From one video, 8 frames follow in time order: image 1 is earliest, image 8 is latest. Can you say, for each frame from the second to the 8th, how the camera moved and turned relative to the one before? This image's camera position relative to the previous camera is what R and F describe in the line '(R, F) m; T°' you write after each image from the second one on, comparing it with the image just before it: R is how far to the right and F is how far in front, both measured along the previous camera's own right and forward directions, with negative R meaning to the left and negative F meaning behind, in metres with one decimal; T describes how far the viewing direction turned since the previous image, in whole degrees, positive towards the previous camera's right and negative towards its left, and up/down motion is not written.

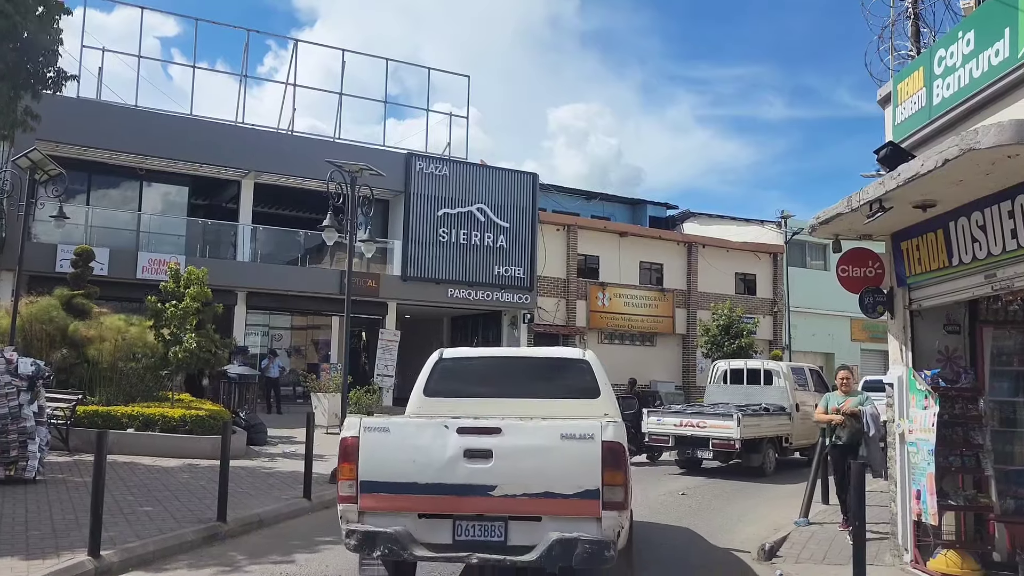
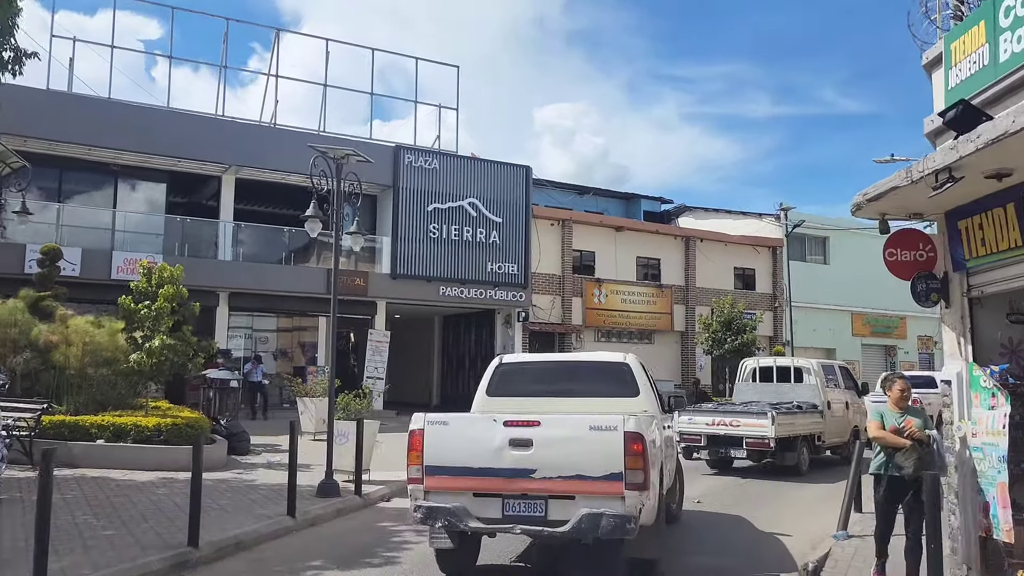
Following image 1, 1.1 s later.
(-0.2, +0.9) m; +1°
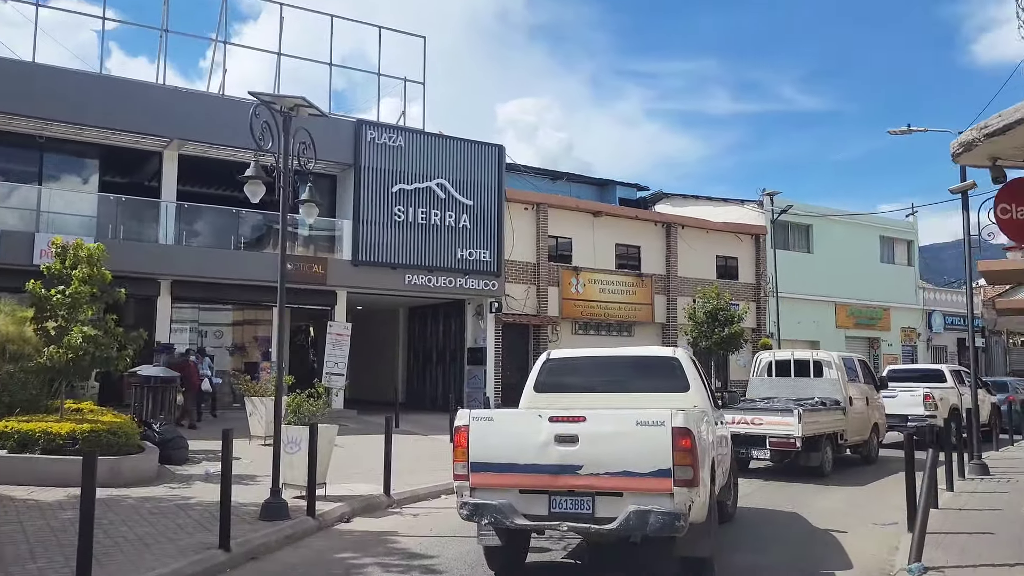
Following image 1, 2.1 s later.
(-0.2, +1.8) m; +2°
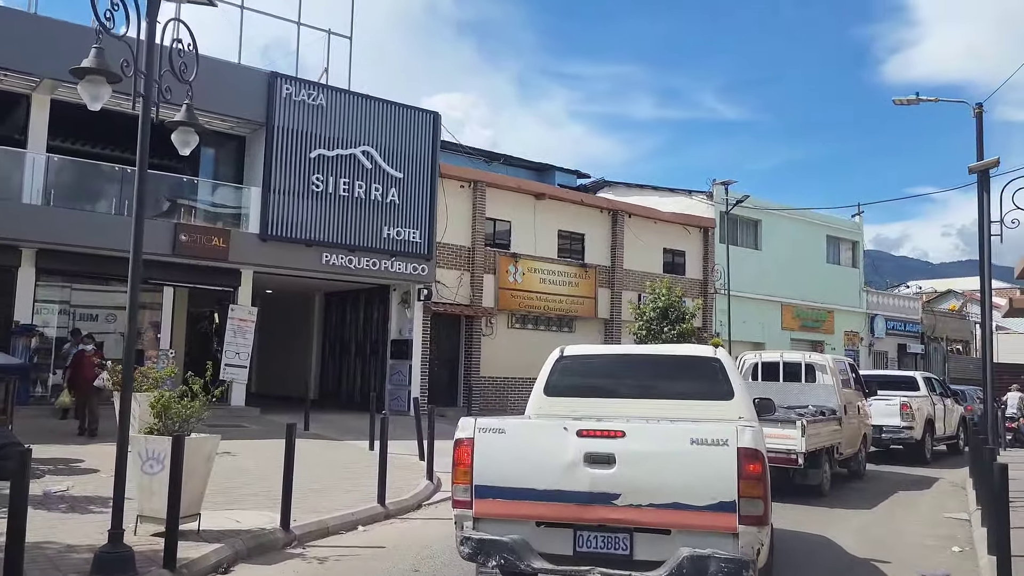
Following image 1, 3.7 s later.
(-0.3, +2.5) m; +5°
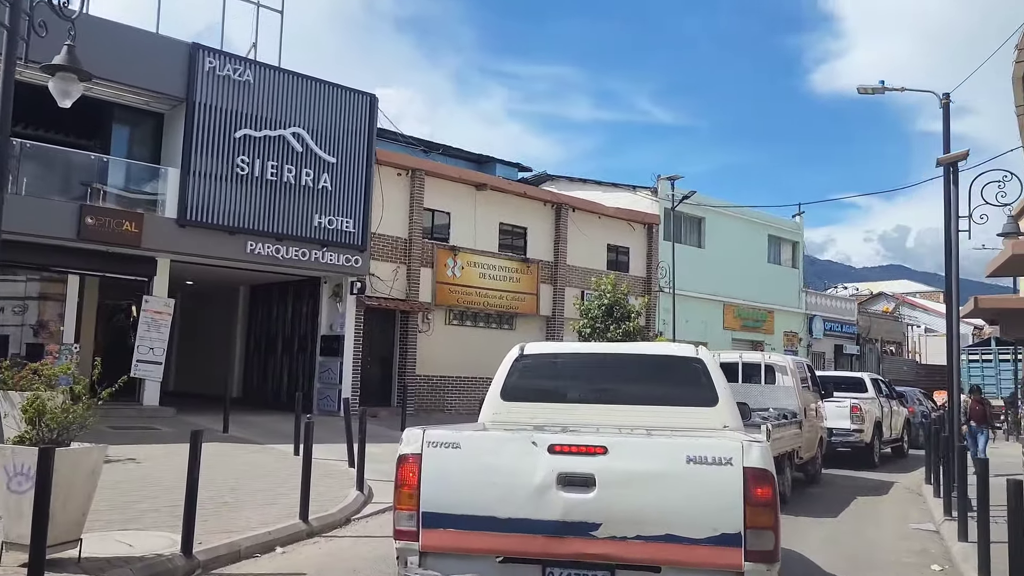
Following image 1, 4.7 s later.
(-0.1, +1.0) m; +4°
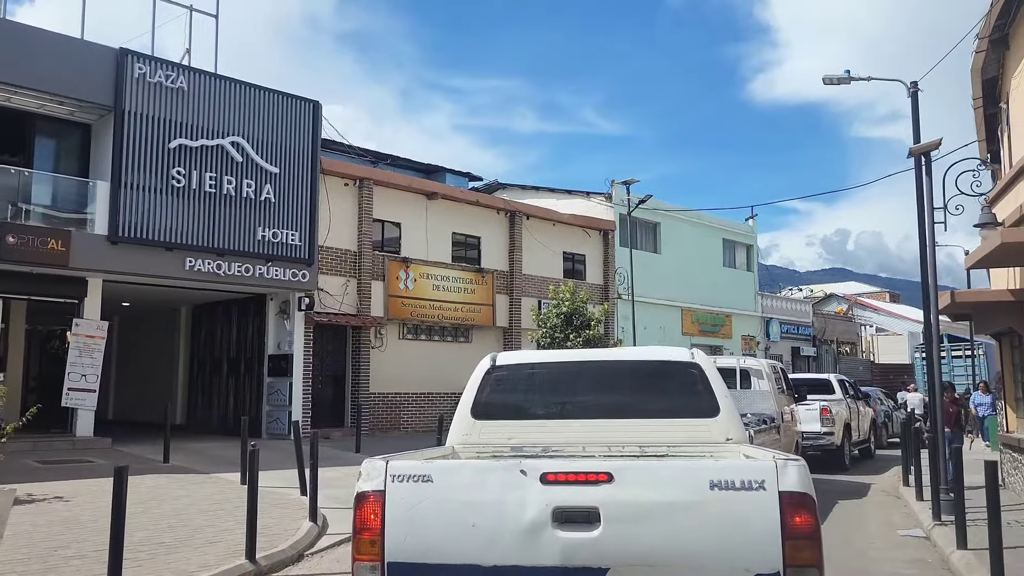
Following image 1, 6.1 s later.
(-0.1, +0.7) m; +3°
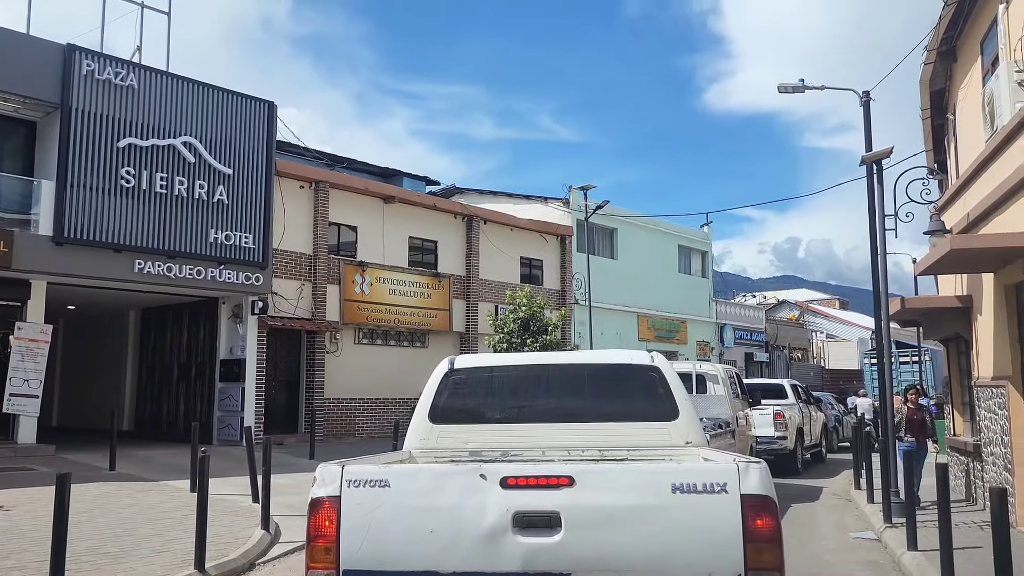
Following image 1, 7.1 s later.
(0.0, +0.1) m; +3°
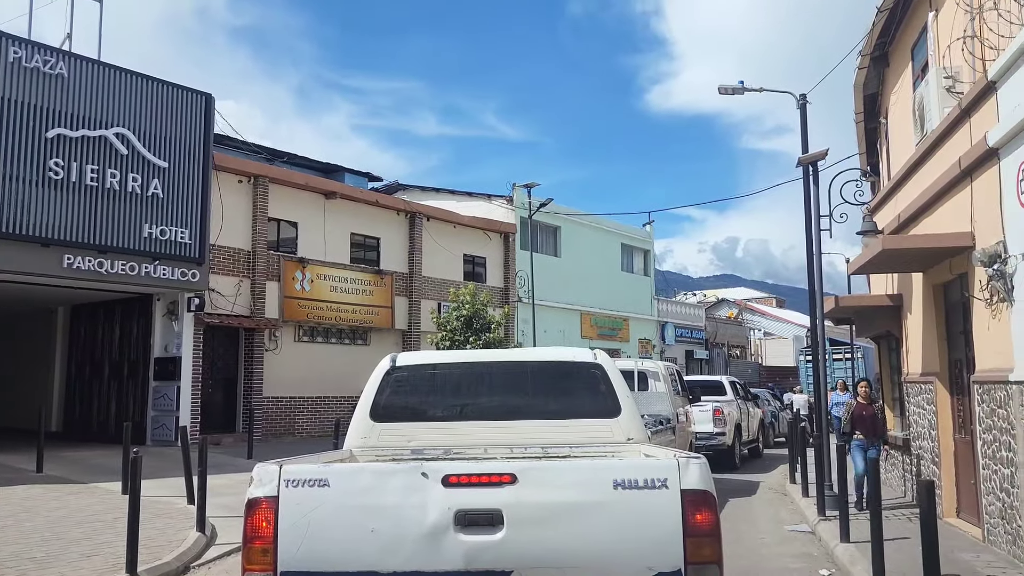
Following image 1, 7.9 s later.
(0.0, 0.0) m; +4°
